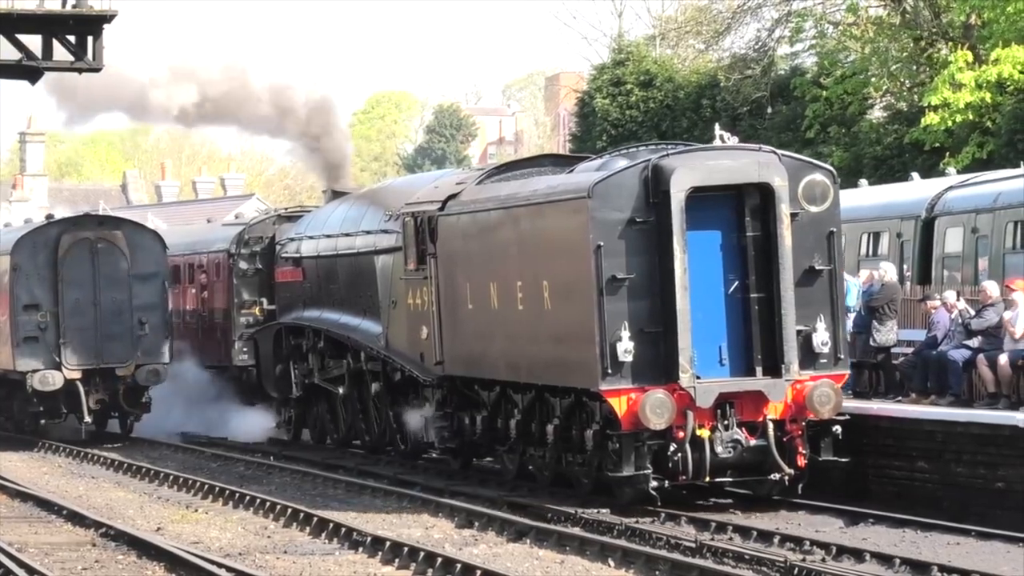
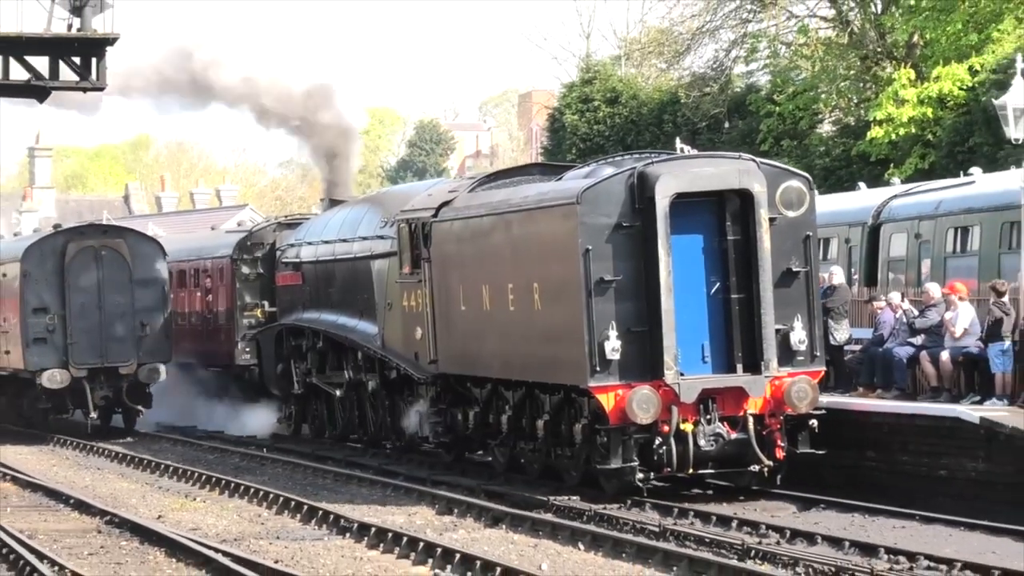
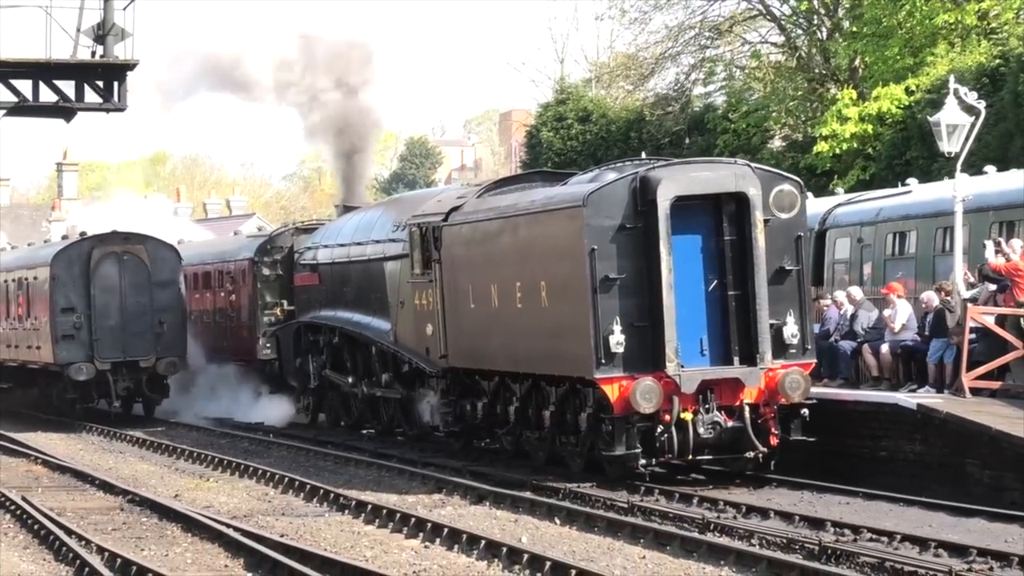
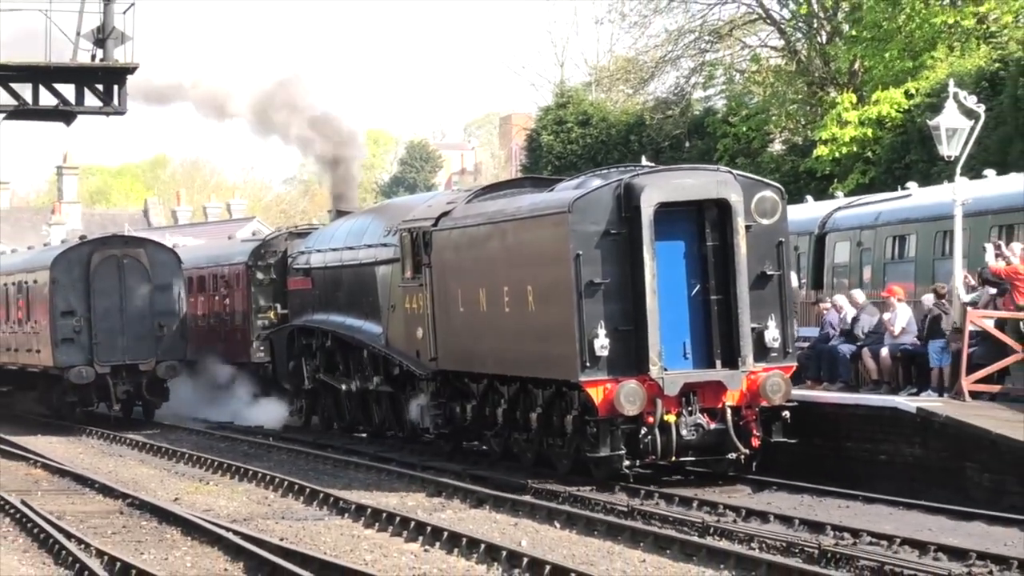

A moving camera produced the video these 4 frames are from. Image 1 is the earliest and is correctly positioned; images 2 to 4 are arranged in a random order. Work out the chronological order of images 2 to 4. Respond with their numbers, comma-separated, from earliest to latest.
2, 4, 3
